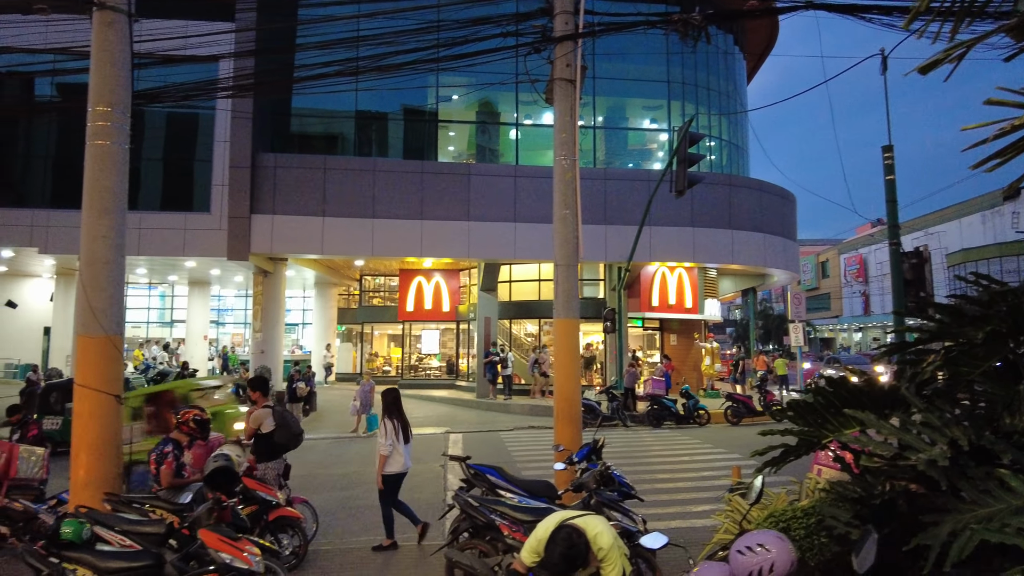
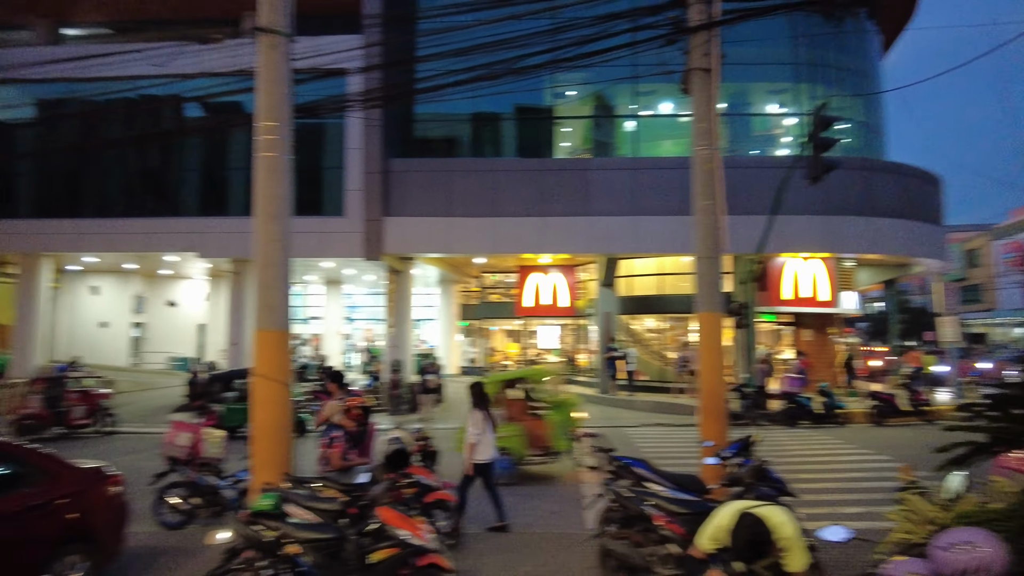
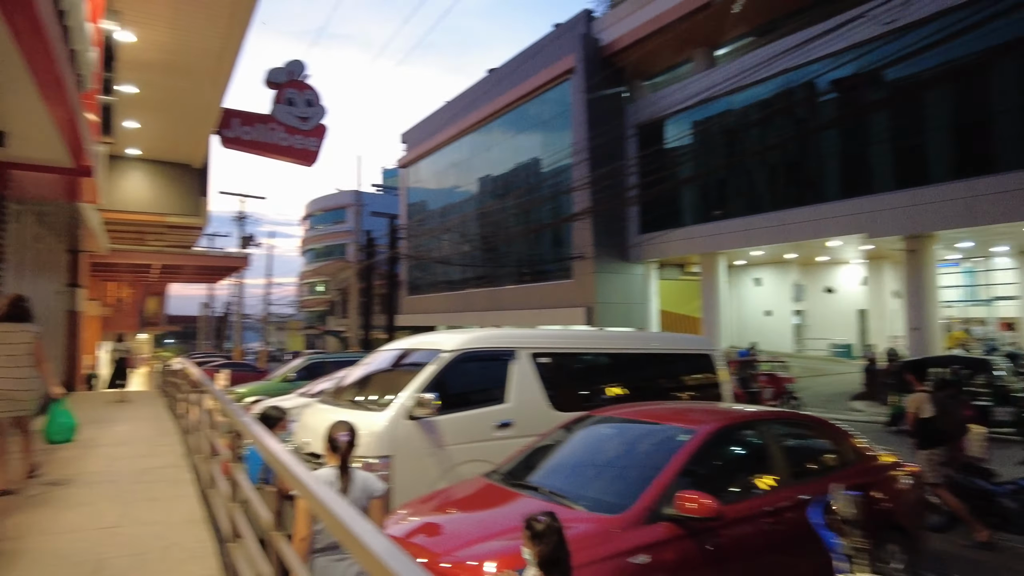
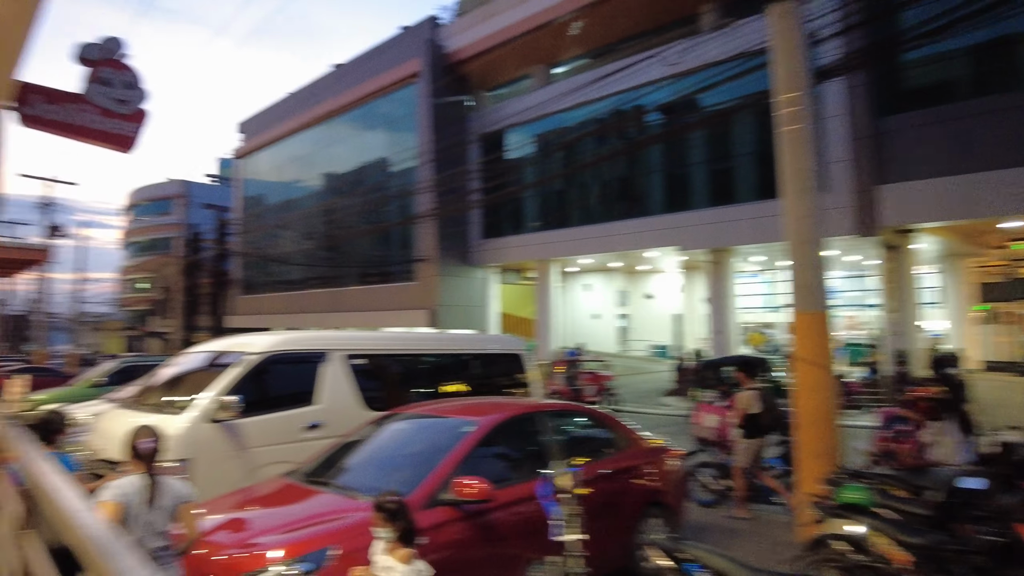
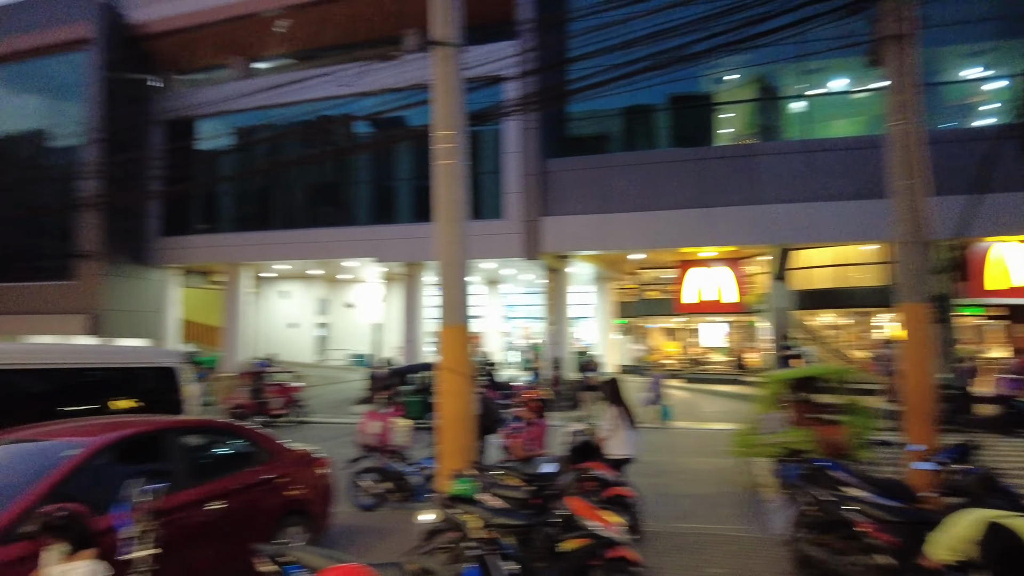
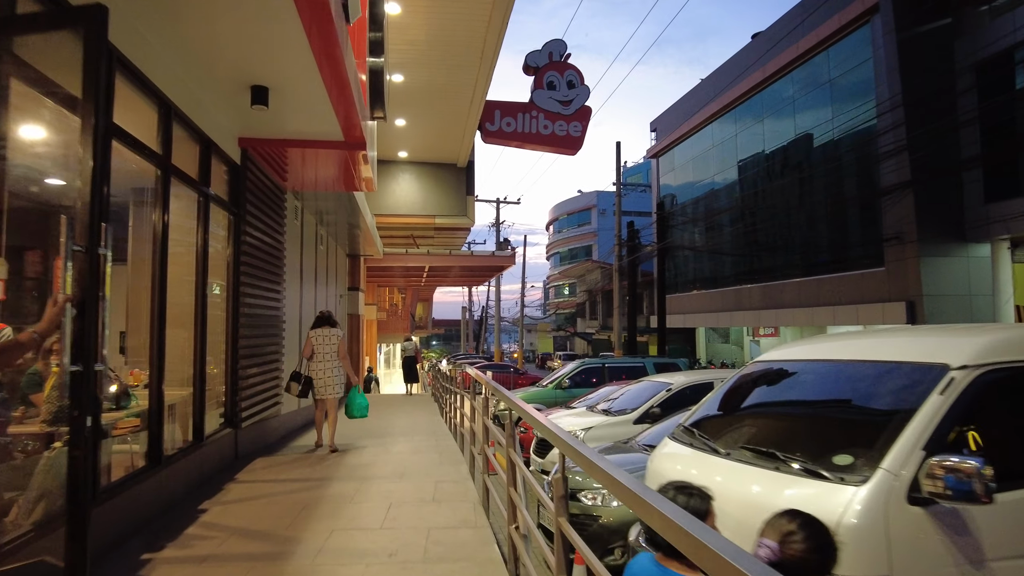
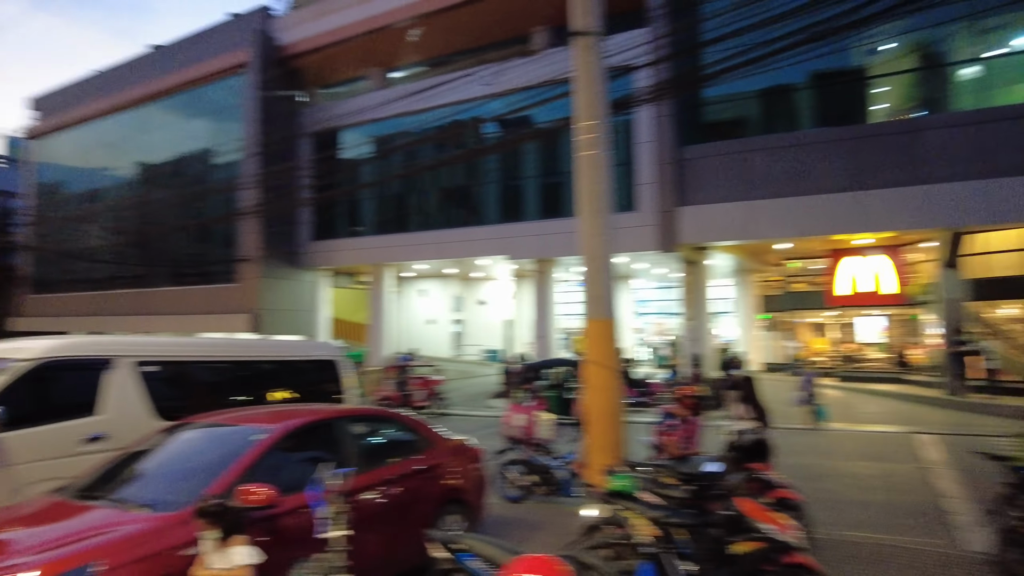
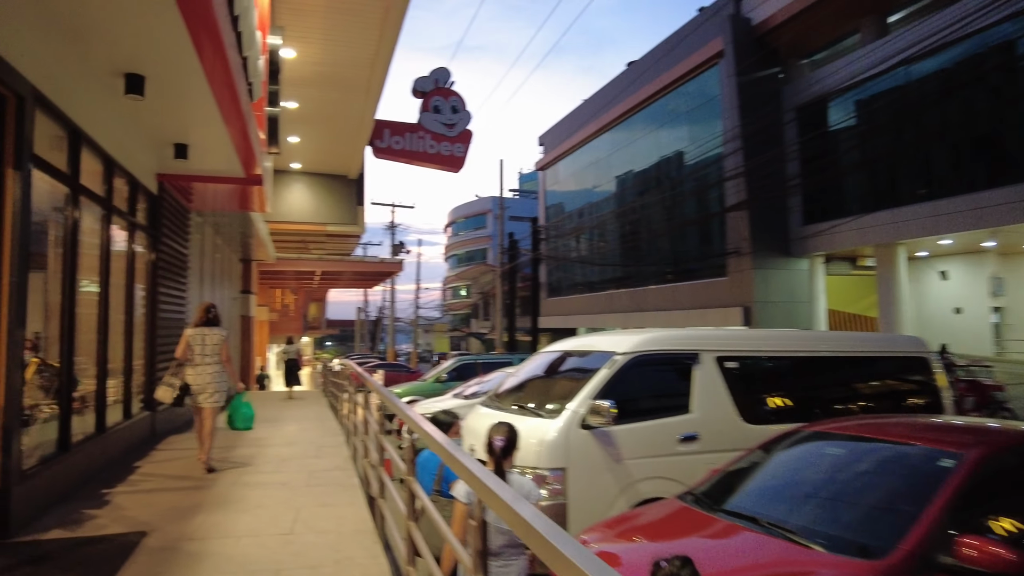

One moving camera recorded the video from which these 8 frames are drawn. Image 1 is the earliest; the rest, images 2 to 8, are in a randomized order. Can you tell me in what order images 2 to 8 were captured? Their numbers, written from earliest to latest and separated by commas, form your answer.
2, 5, 7, 4, 3, 8, 6
